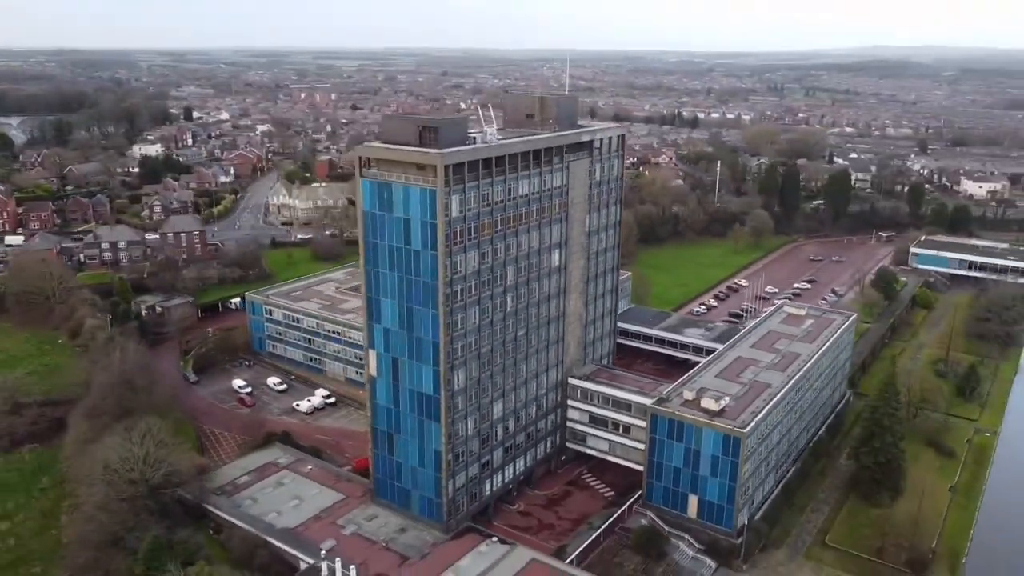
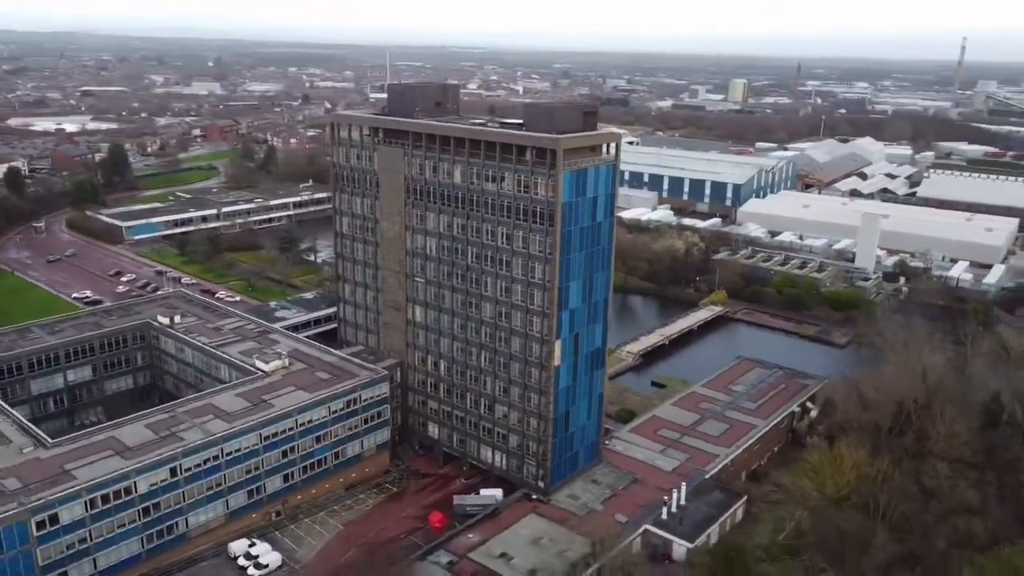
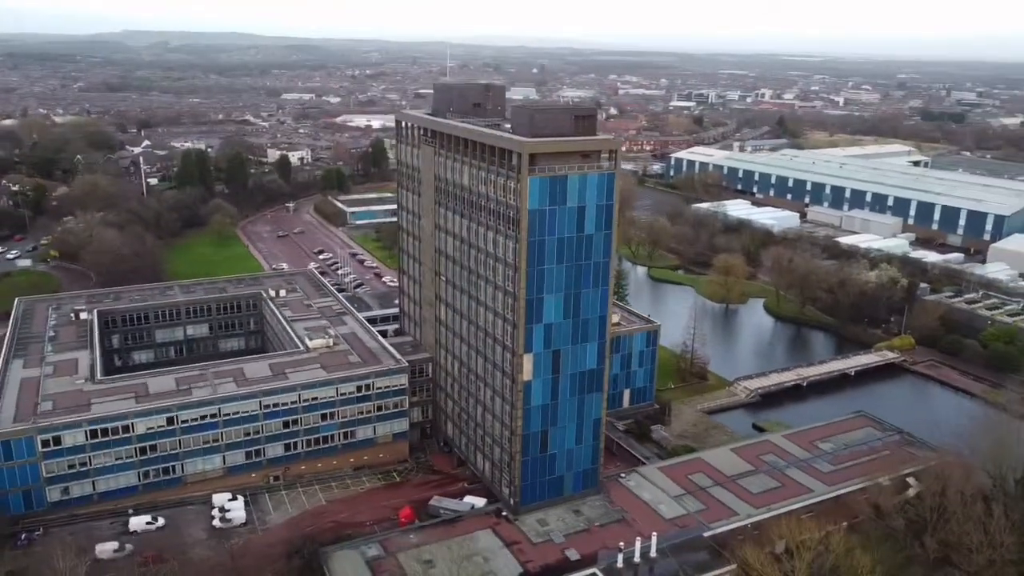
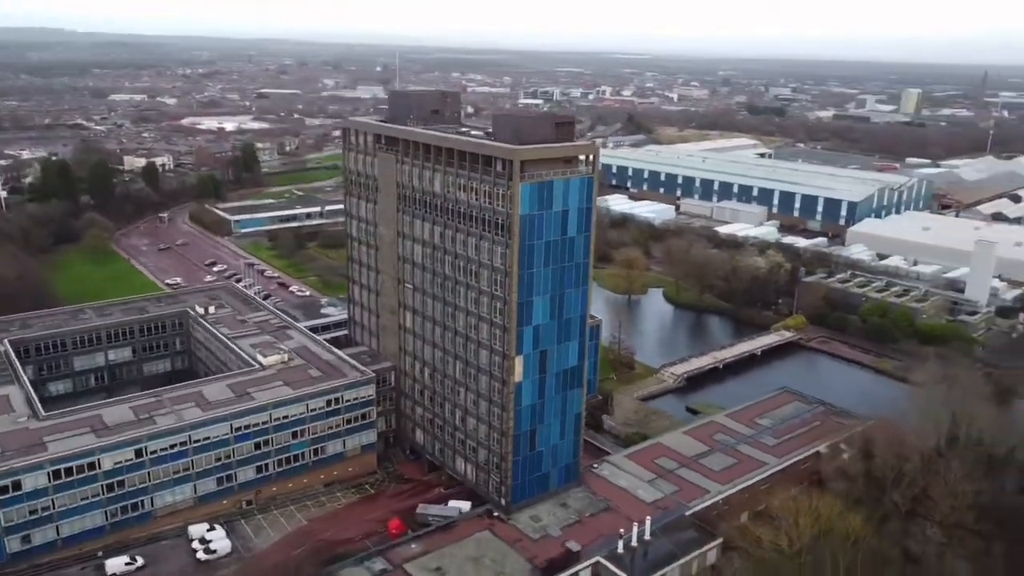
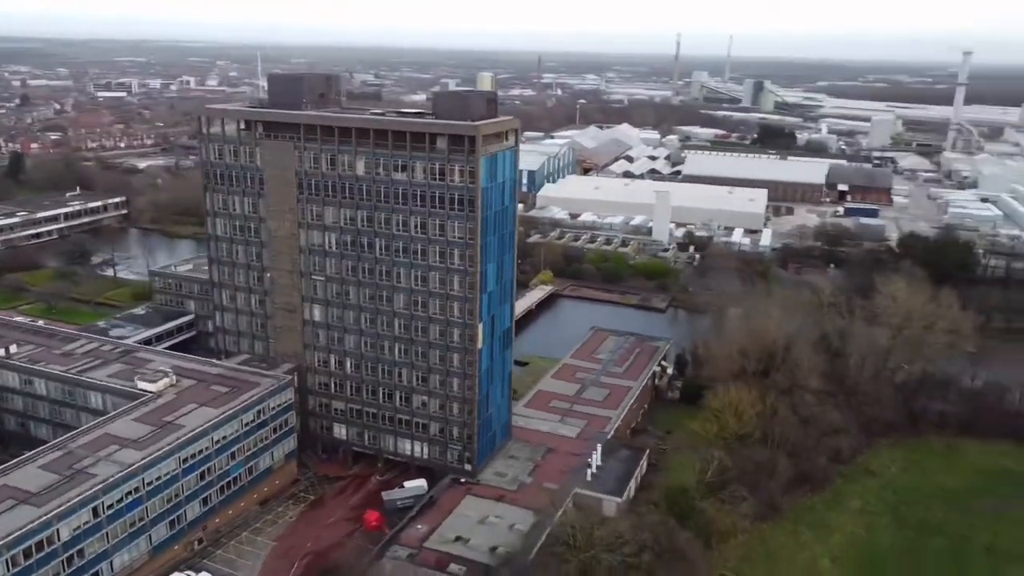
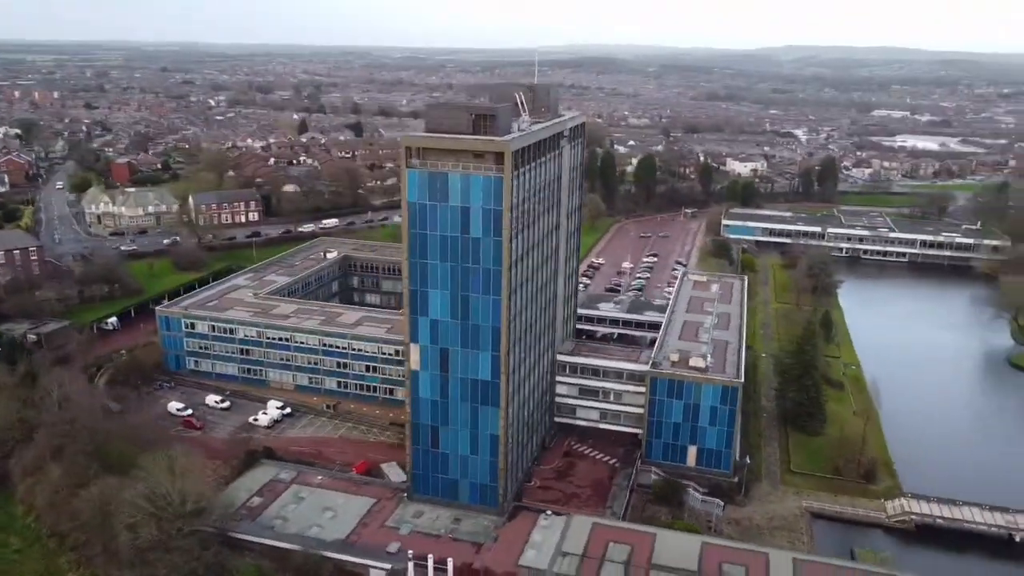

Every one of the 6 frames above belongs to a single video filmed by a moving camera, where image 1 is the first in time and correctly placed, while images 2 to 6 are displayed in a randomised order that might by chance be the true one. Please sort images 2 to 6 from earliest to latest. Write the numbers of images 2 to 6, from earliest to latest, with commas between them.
6, 3, 4, 2, 5
